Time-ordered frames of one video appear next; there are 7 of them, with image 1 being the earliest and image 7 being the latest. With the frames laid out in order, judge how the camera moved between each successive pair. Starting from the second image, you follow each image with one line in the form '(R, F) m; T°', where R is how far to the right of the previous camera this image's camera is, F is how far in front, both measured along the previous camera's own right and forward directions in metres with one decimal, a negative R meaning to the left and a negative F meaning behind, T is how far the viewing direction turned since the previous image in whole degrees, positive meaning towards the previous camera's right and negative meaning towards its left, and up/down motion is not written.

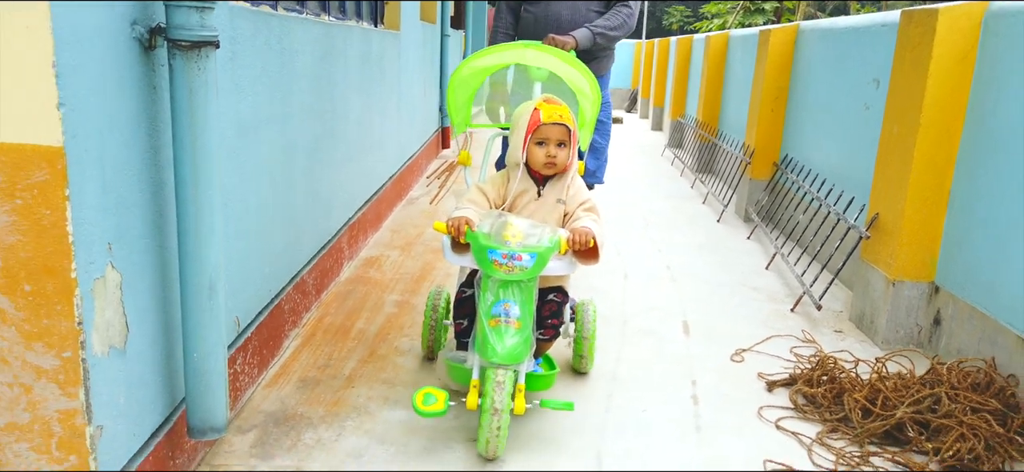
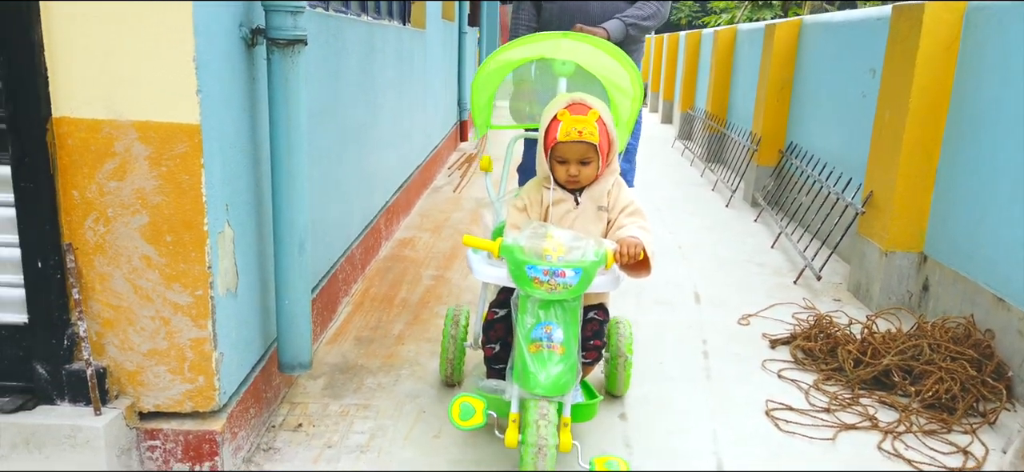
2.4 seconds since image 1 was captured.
(-0.1, -0.3) m; -1°
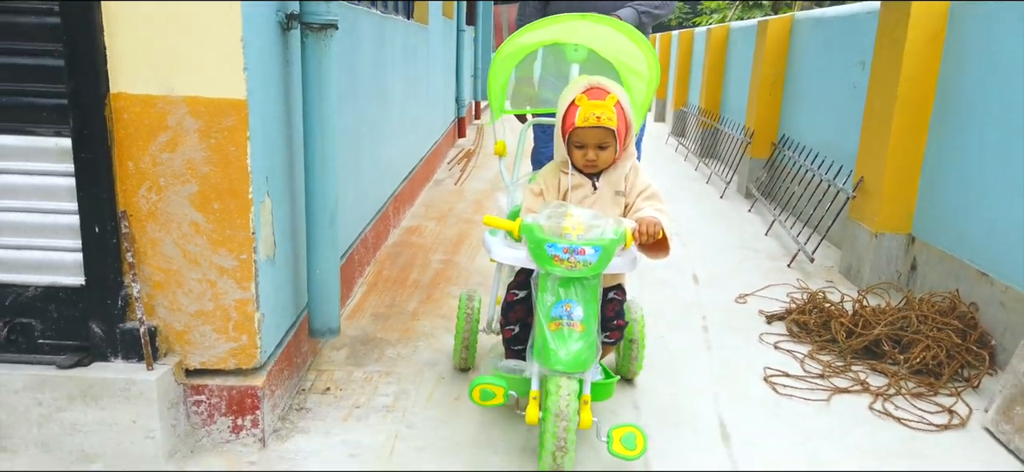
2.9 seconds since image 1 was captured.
(-0.1, -0.1) m; +1°
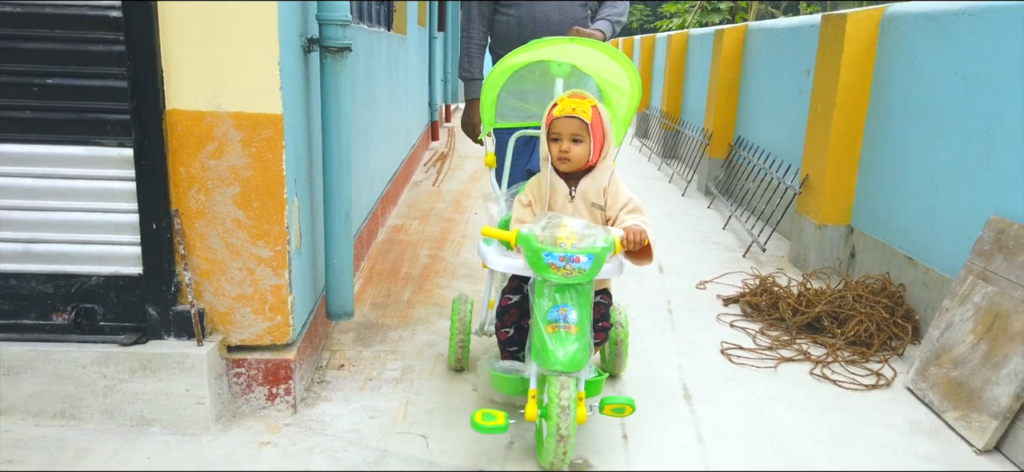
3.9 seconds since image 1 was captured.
(-0.1, -0.4) m; +3°
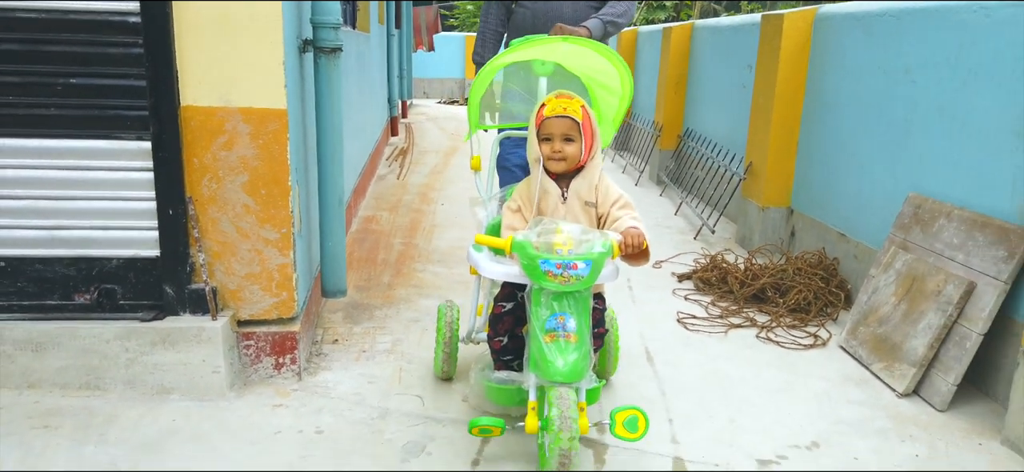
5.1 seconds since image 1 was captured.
(-0.1, -0.3) m; +4°
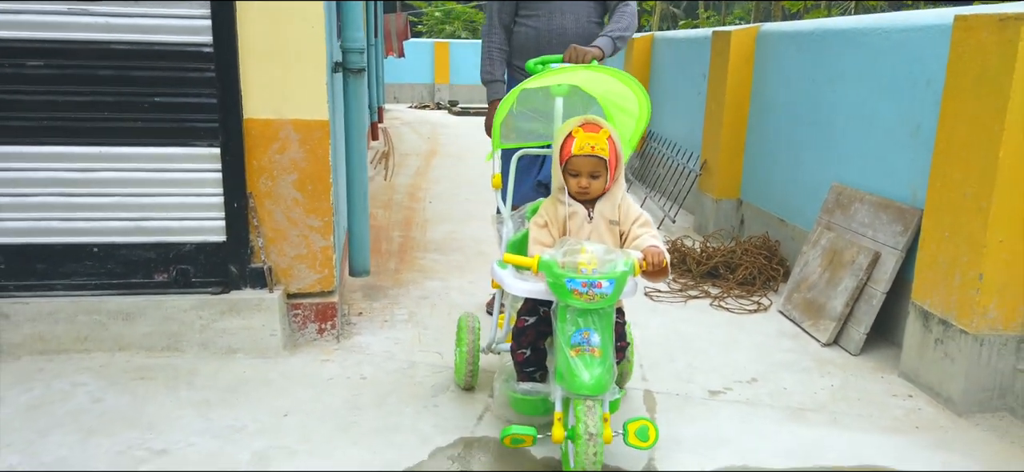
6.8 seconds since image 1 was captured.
(-0.1, -0.6) m; +3°
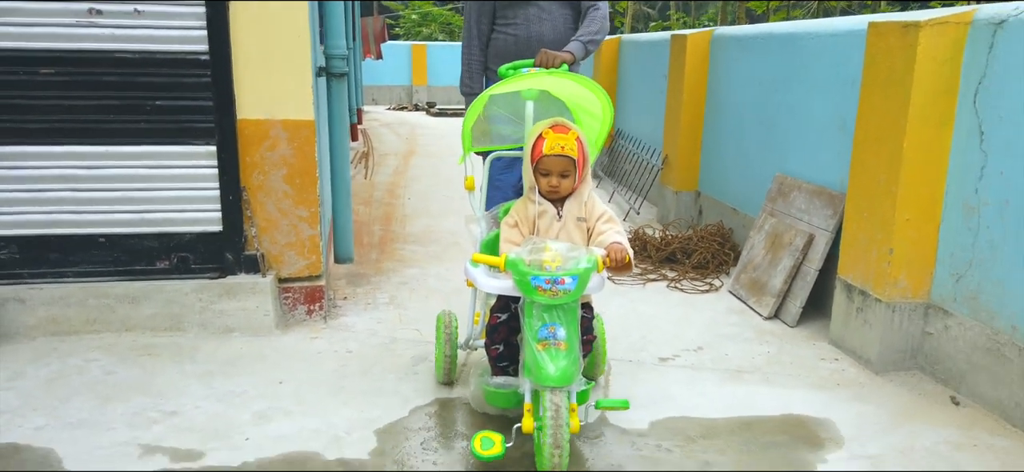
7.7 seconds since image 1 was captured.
(0.0, -0.3) m; +1°
